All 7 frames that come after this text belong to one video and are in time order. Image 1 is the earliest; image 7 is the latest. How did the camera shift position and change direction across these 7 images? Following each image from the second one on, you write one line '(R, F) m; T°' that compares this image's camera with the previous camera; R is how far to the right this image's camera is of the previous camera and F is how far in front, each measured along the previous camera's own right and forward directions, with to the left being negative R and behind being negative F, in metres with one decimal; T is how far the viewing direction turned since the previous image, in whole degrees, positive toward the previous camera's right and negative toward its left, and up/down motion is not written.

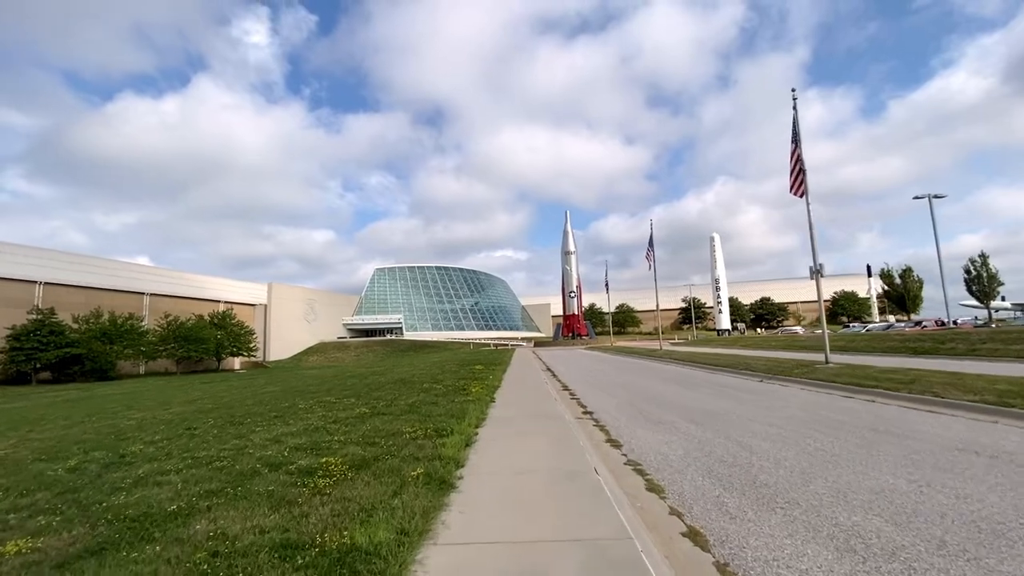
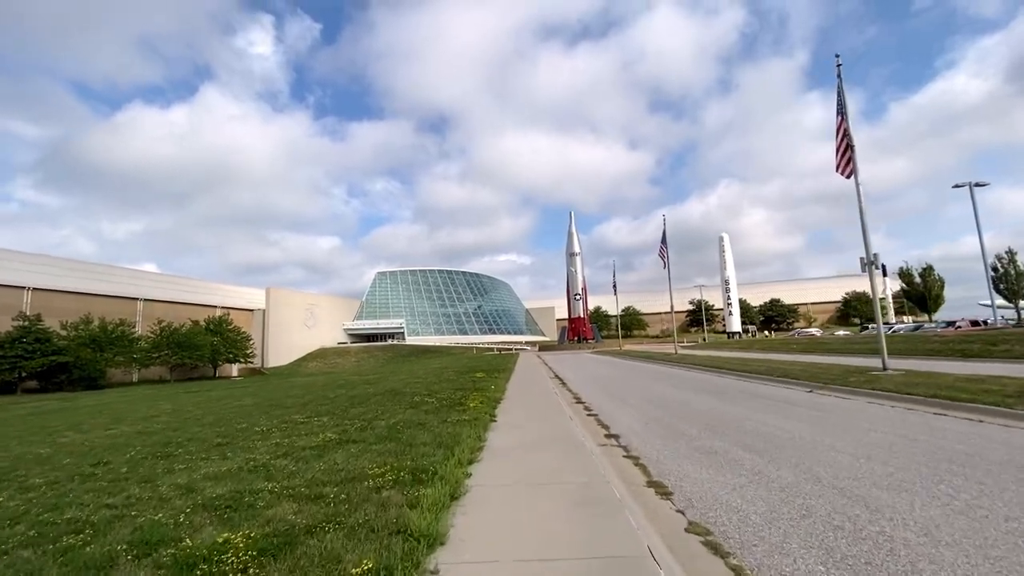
(0.0, +2.4) m; 0°
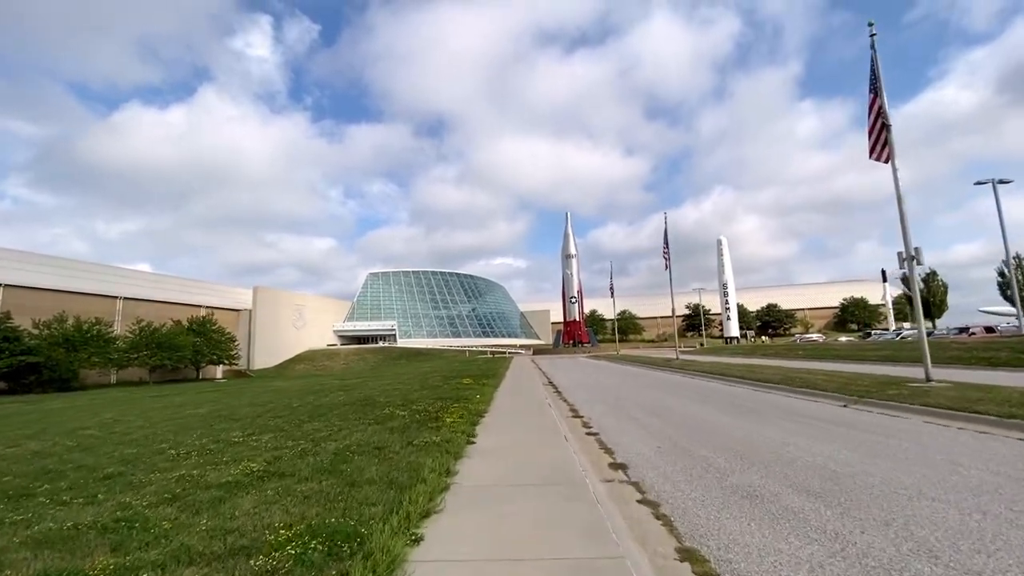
(+0.2, +2.1) m; +1°
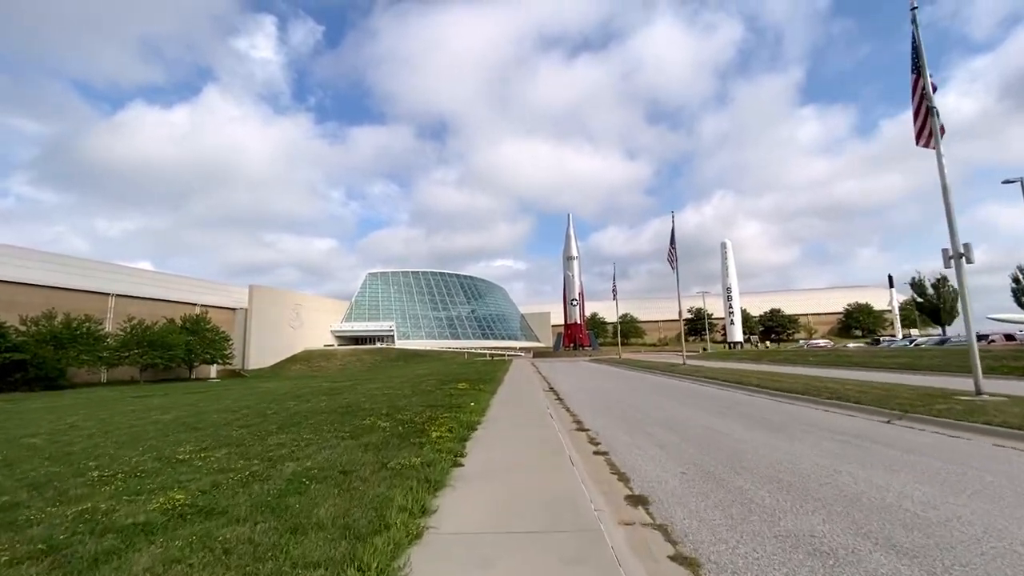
(+0.1, +1.4) m; 0°
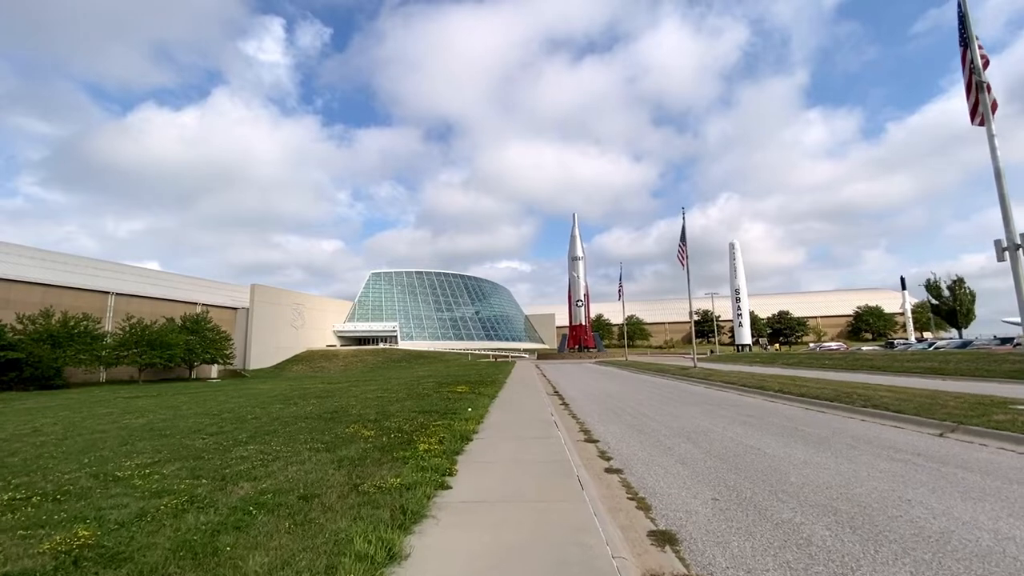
(+0.1, +1.2) m; -1°
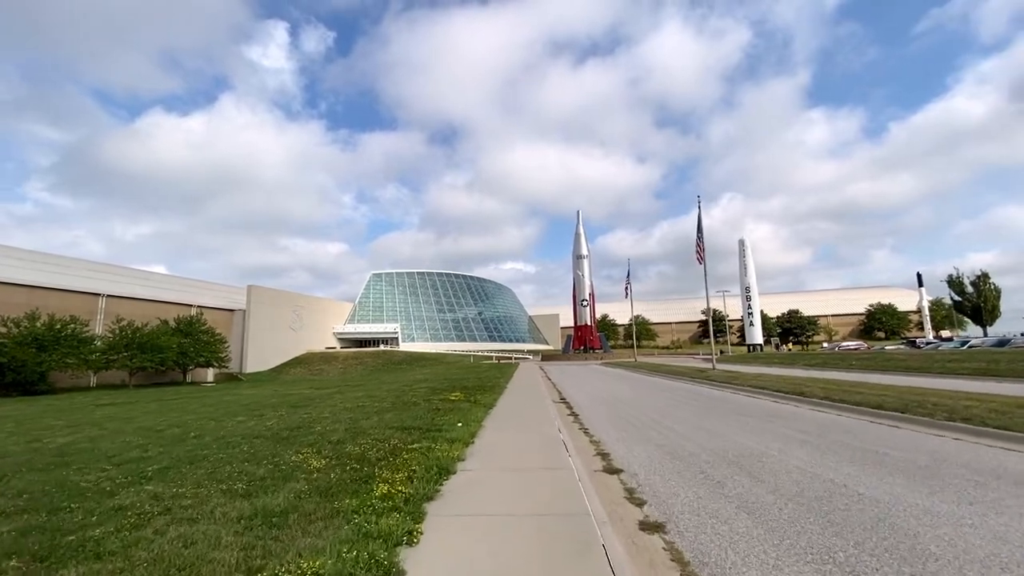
(+0.1, +2.4) m; 0°
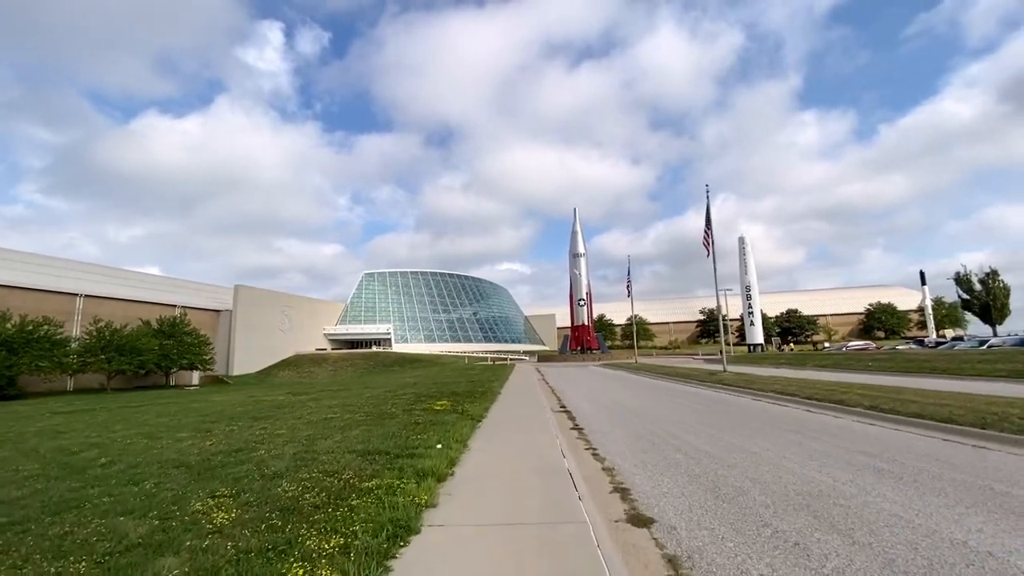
(+0.1, +2.1) m; 0°
